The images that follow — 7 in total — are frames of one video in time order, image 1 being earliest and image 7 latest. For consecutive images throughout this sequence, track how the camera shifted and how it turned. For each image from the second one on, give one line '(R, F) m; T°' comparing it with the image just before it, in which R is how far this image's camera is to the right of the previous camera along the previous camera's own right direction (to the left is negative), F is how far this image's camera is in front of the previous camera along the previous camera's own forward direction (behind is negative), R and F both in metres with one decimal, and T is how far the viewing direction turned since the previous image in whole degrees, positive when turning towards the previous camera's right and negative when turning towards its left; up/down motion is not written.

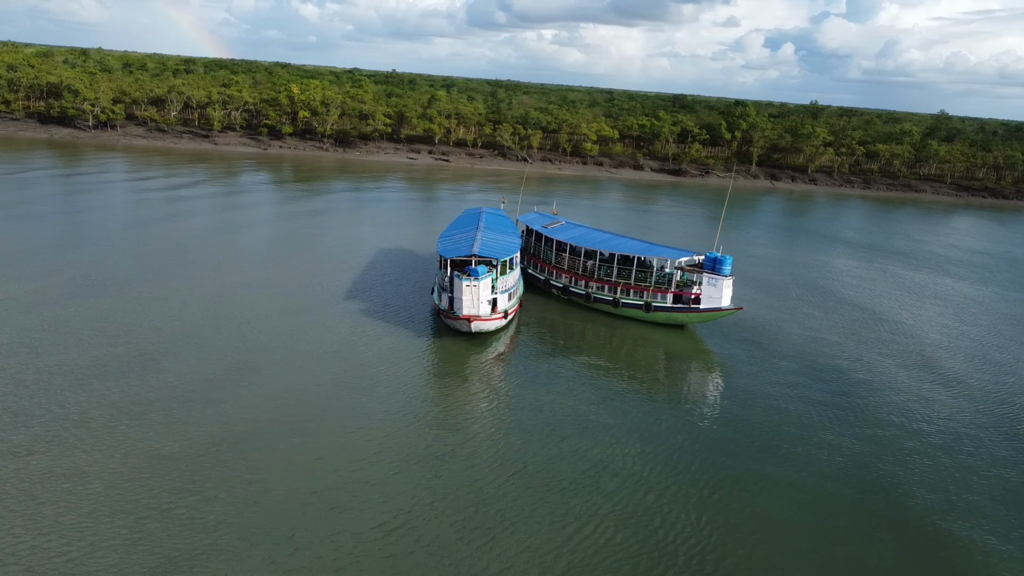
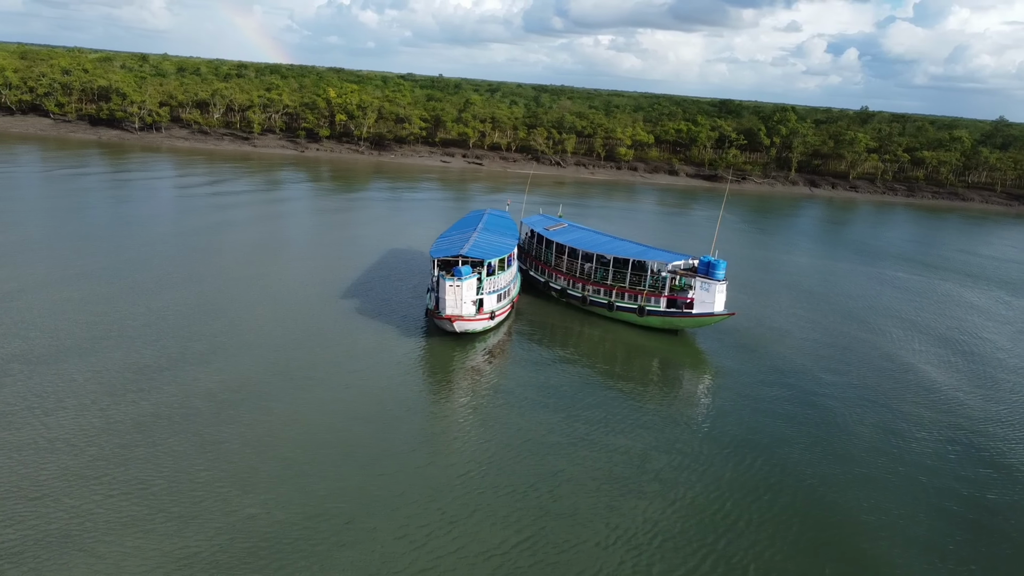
(+2.5, 0.0) m; -4°
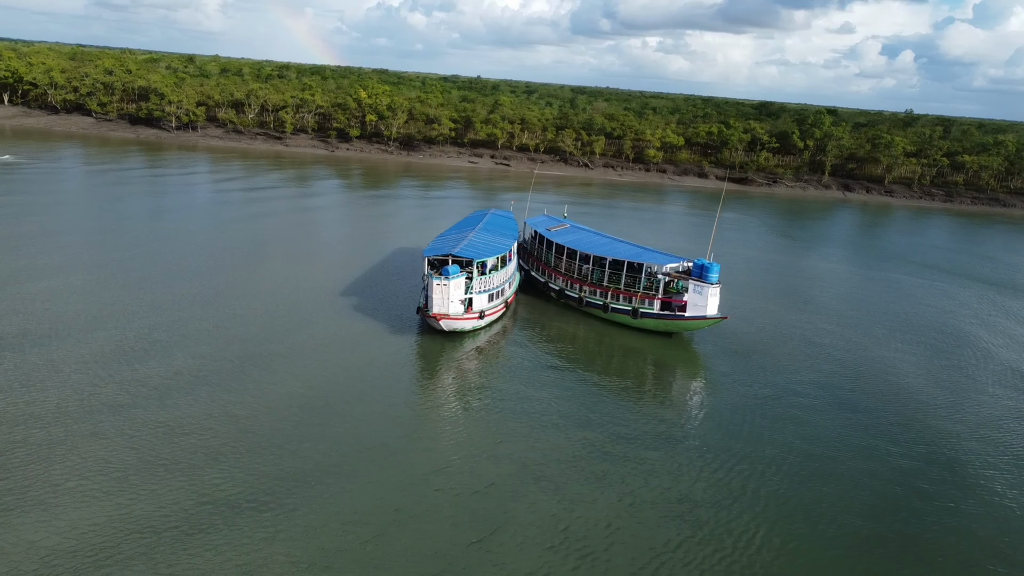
(+2.1, -0.1) m; -3°
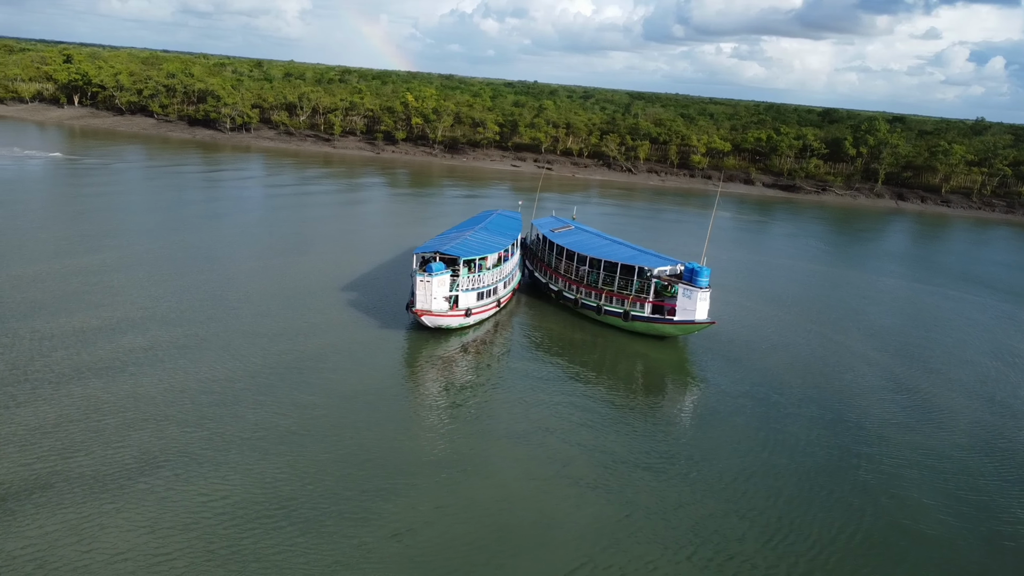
(+3.1, 0.0) m; -5°
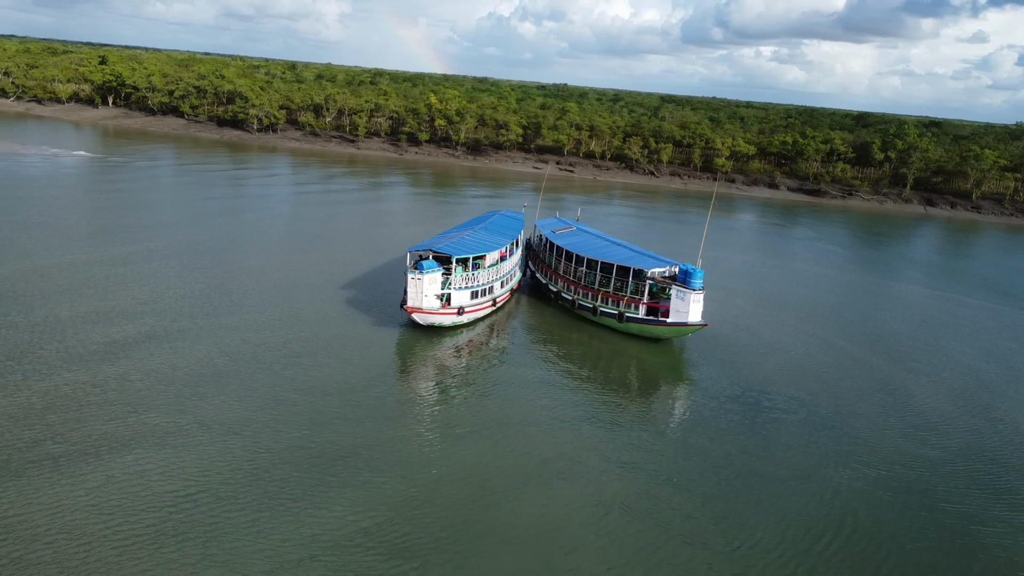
(+1.6, -0.1) m; -2°
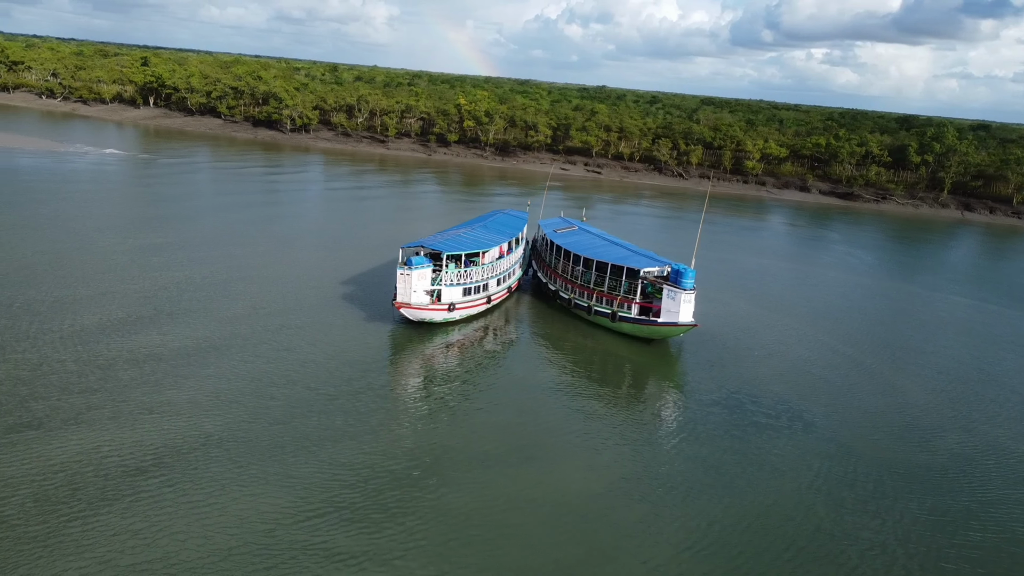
(+2.1, 0.0) m; -3°
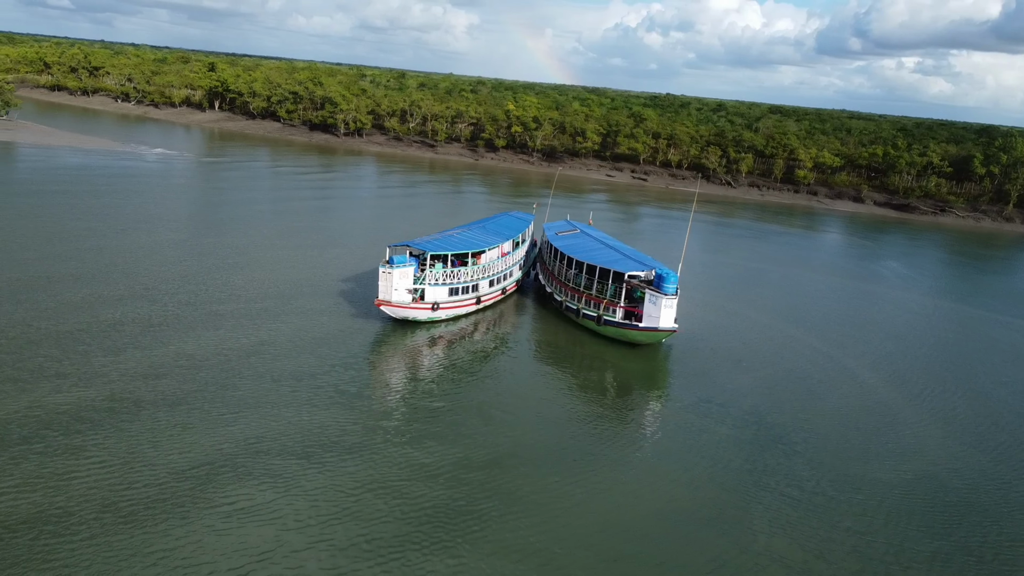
(+3.5, +0.1) m; -5°
